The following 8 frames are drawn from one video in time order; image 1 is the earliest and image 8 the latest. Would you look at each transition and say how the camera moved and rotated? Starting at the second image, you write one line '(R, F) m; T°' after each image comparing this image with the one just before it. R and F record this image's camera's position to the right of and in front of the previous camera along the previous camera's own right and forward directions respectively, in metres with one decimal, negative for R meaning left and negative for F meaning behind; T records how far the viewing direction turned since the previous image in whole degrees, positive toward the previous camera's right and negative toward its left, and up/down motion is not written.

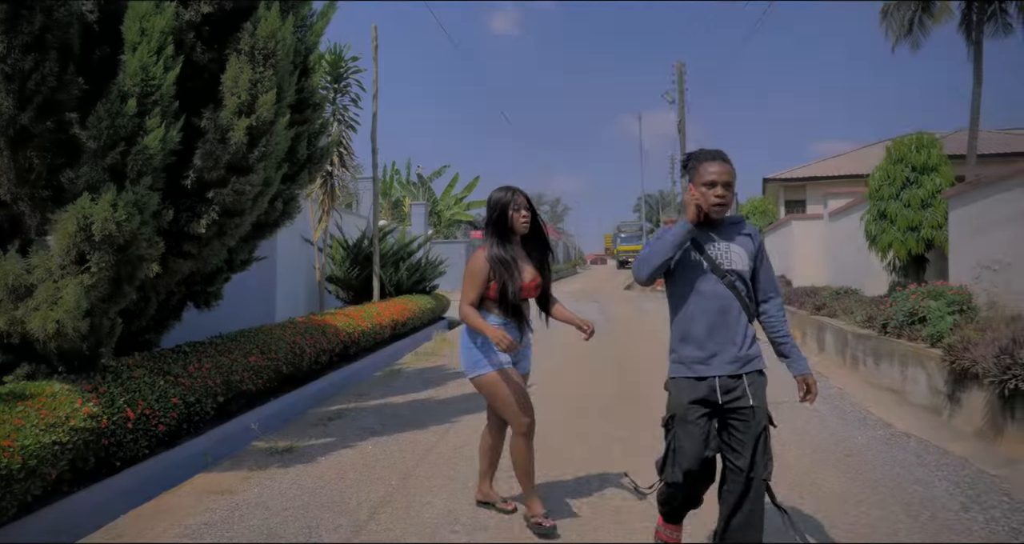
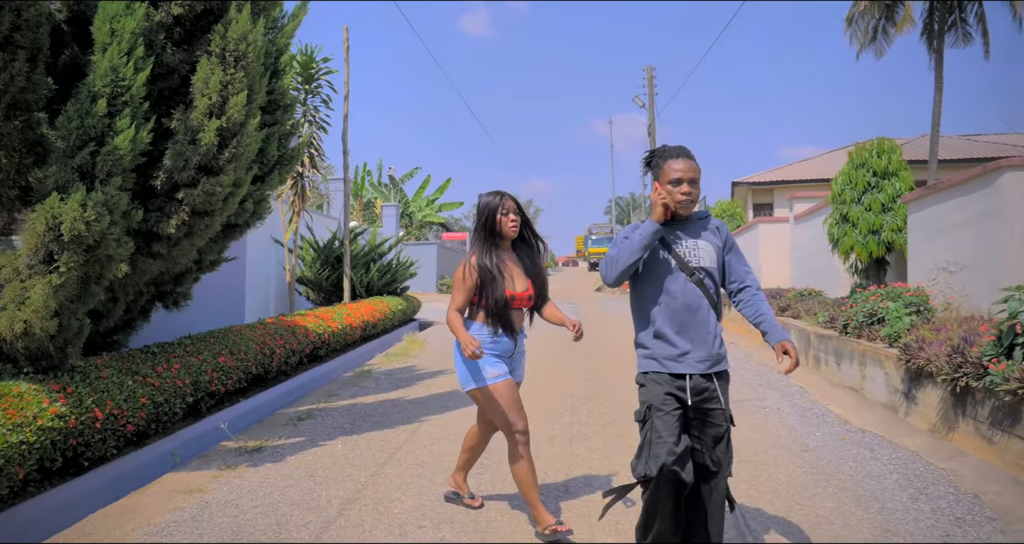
(0.0, -0.1) m; +2°
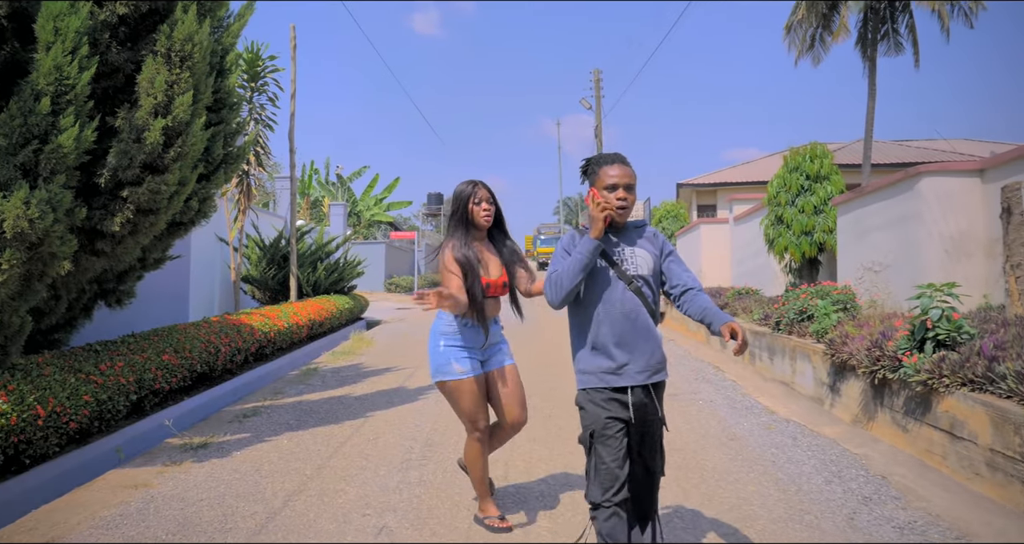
(+0.1, -0.2) m; +4°
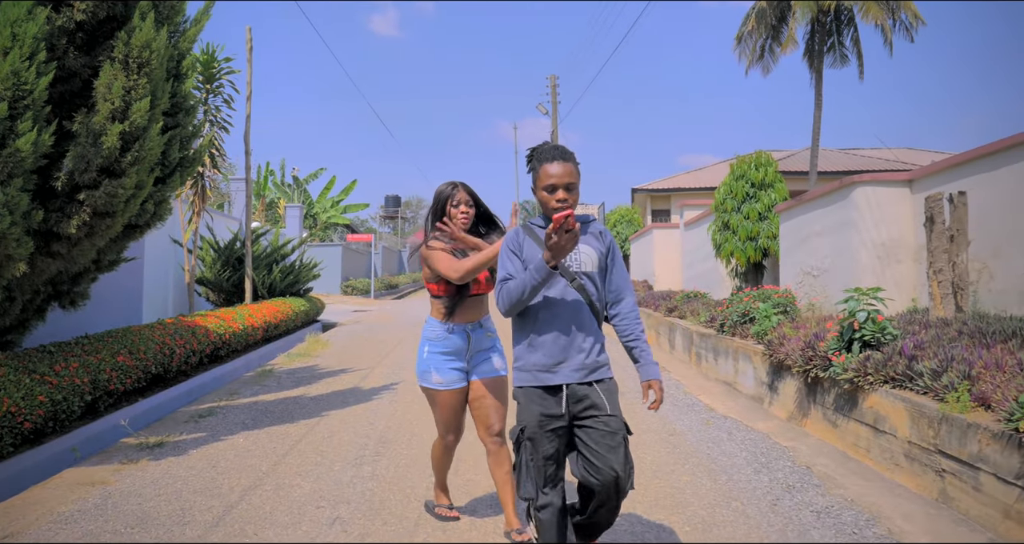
(+0.1, -0.2) m; +4°
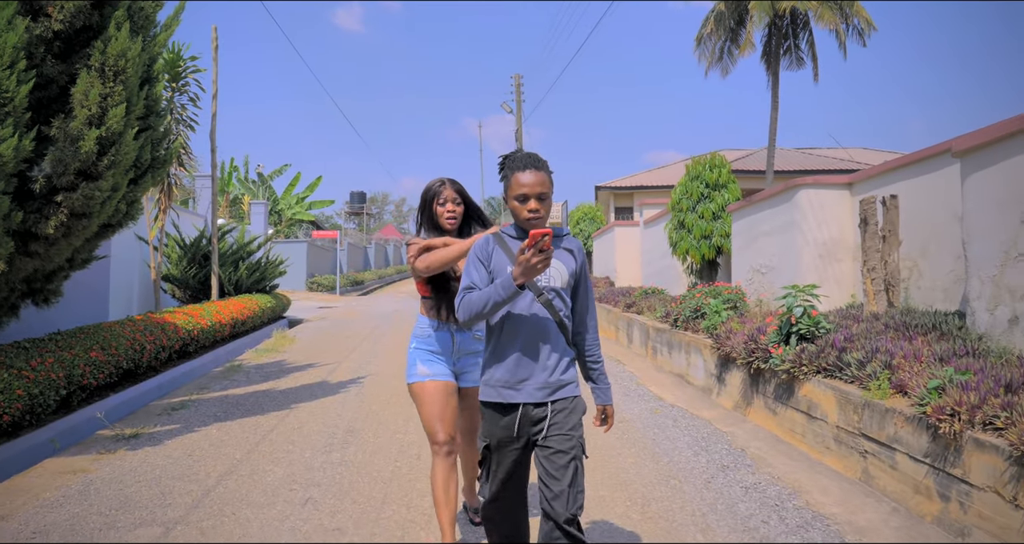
(0.0, -0.3) m; +3°
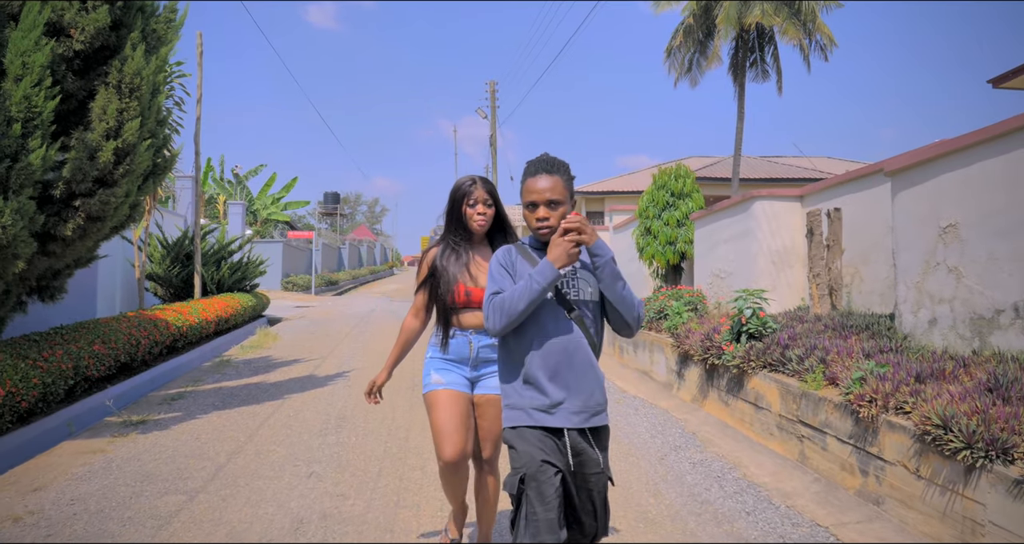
(-0.1, -0.5) m; +3°
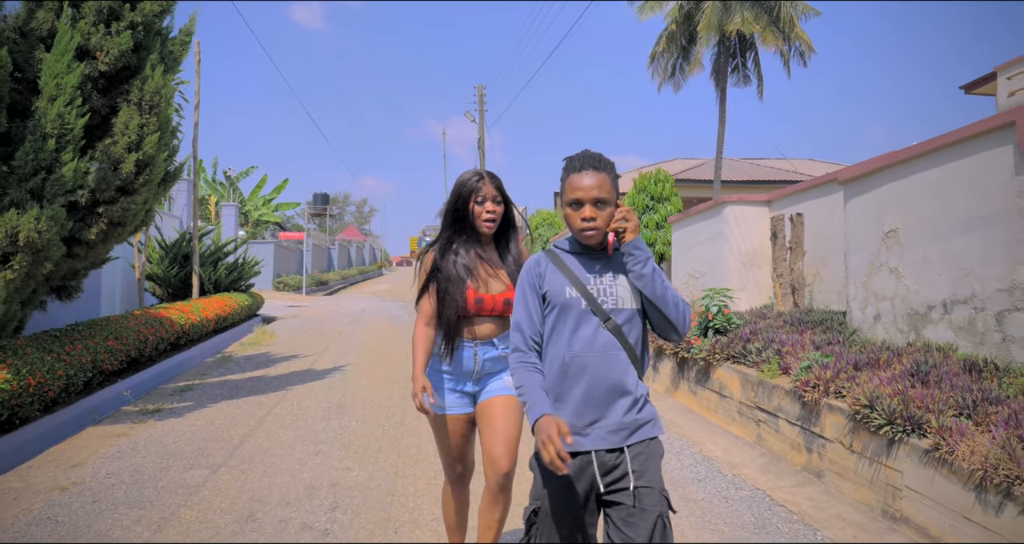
(0.0, -0.5) m; +1°
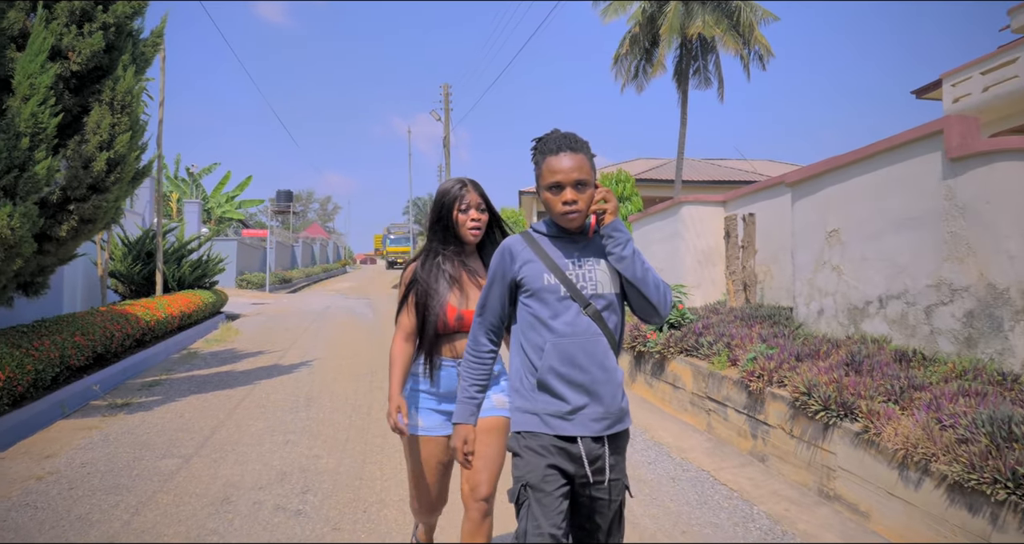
(0.0, -0.3) m; +3°
